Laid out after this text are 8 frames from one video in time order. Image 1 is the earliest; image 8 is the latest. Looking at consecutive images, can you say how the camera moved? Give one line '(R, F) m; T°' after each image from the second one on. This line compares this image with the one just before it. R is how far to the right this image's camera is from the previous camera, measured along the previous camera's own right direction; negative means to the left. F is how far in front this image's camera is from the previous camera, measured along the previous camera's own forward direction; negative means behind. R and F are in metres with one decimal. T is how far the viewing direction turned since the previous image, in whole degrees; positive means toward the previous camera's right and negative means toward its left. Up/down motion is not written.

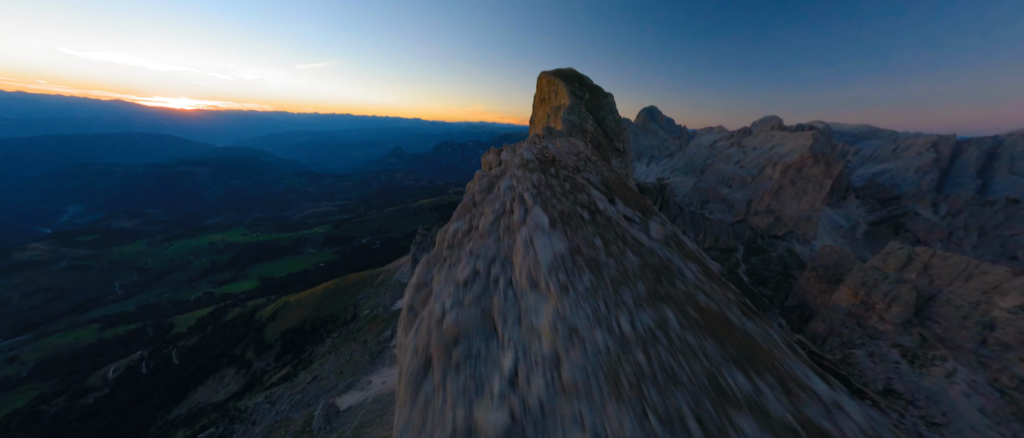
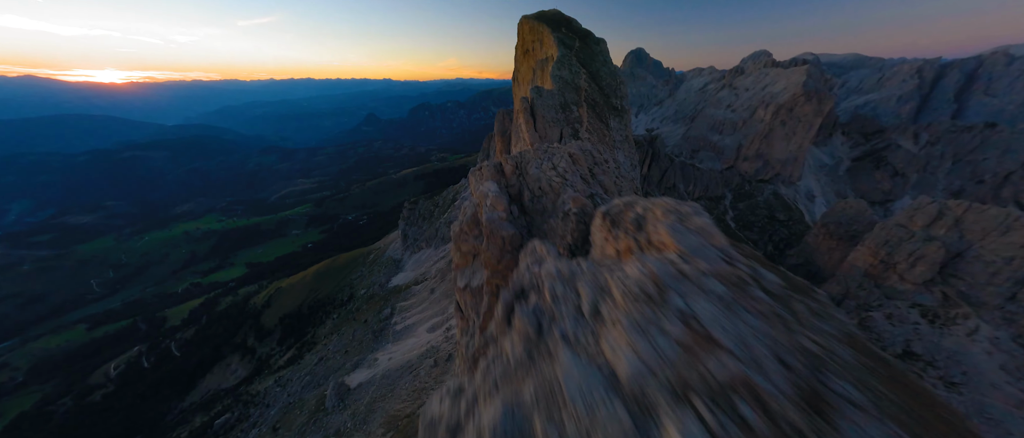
(-0.5, +2.7) m; +2°
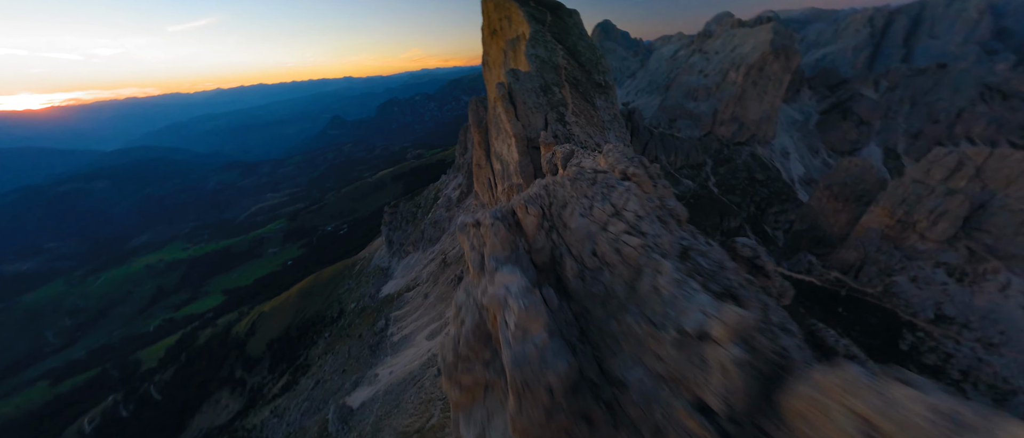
(-0.4, +2.5) m; +3°
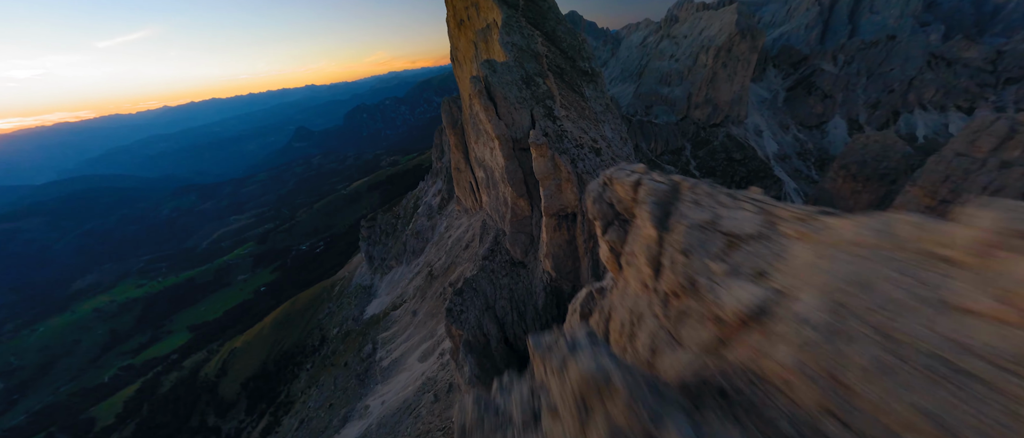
(-0.4, +3.6) m; +3°
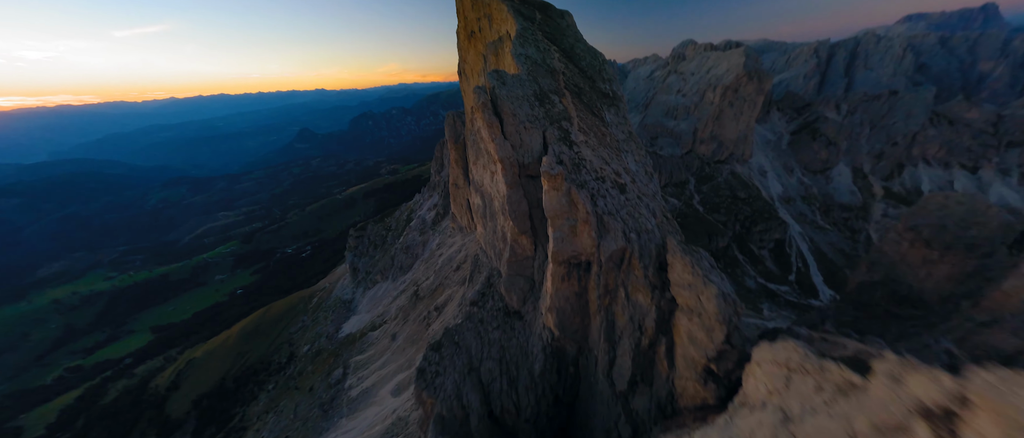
(-0.3, +3.7) m; +1°
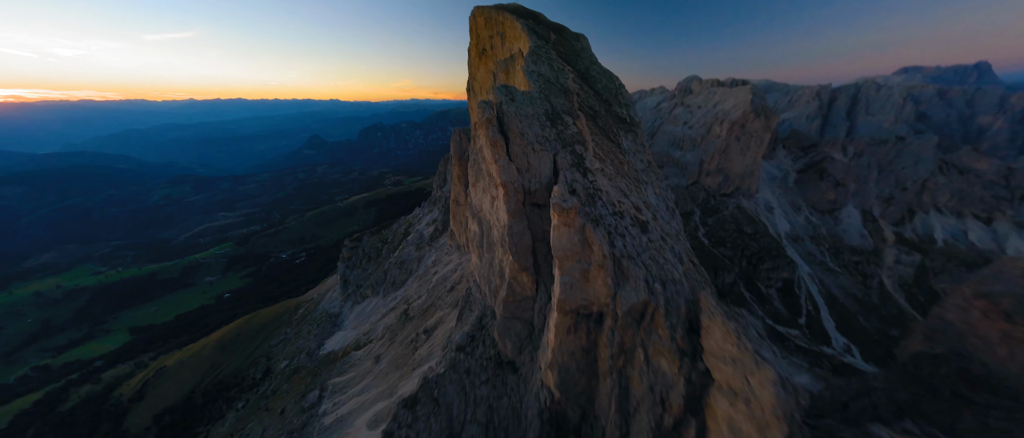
(0.0, +2.3) m; 0°
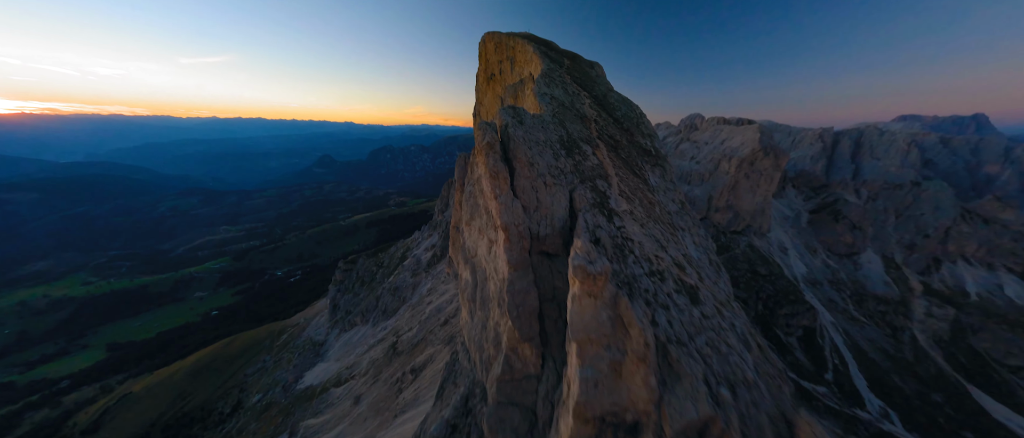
(0.0, +3.4) m; -1°
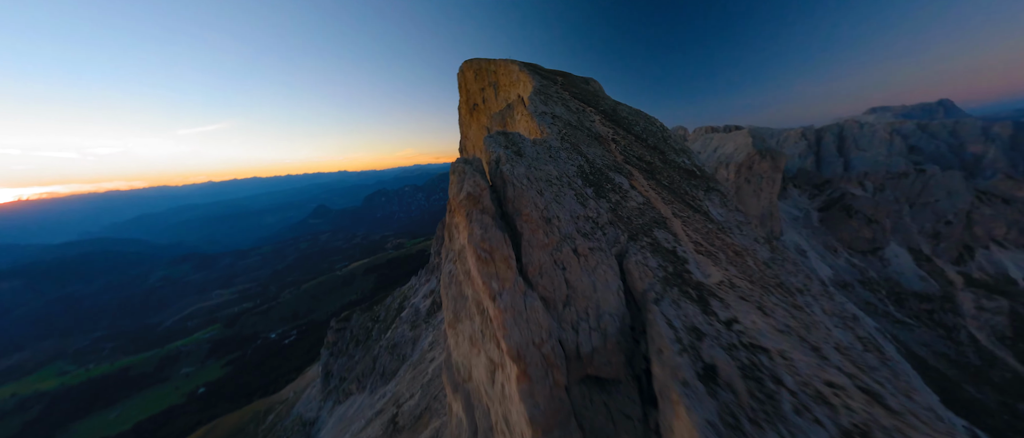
(-0.1, +5.2) m; 0°
